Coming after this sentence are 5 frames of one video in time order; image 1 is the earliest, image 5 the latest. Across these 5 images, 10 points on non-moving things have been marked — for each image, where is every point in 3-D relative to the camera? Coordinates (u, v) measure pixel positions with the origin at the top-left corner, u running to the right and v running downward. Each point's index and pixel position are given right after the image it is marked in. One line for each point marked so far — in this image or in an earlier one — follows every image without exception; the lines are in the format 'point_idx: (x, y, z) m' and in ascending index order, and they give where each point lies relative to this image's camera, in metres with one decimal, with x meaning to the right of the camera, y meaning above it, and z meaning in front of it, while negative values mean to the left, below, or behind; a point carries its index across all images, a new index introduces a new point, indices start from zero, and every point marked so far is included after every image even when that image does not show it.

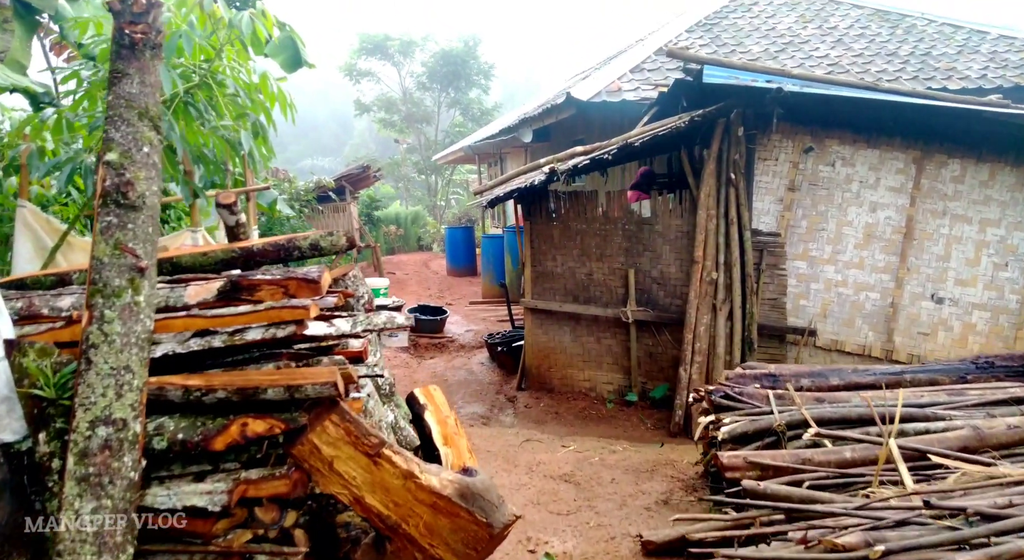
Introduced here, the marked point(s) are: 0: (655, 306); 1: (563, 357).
0: (+1.4, -0.3, +6.2) m
1: (+0.6, -0.9, +6.7) m
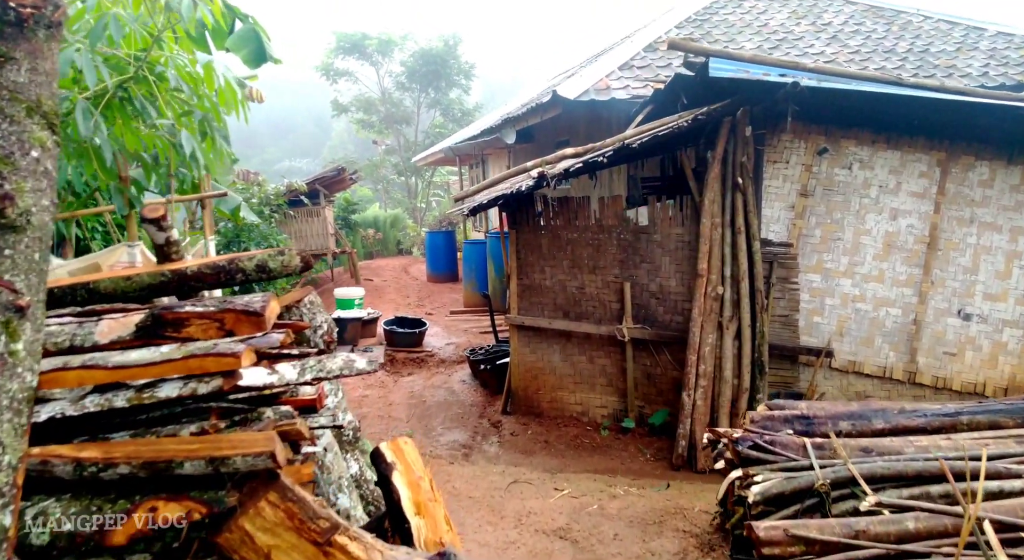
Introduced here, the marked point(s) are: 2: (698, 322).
0: (+1.3, -0.4, +5.6) m
1: (+0.4, -1.0, +6.2) m
2: (+1.6, -0.4, +5.1) m
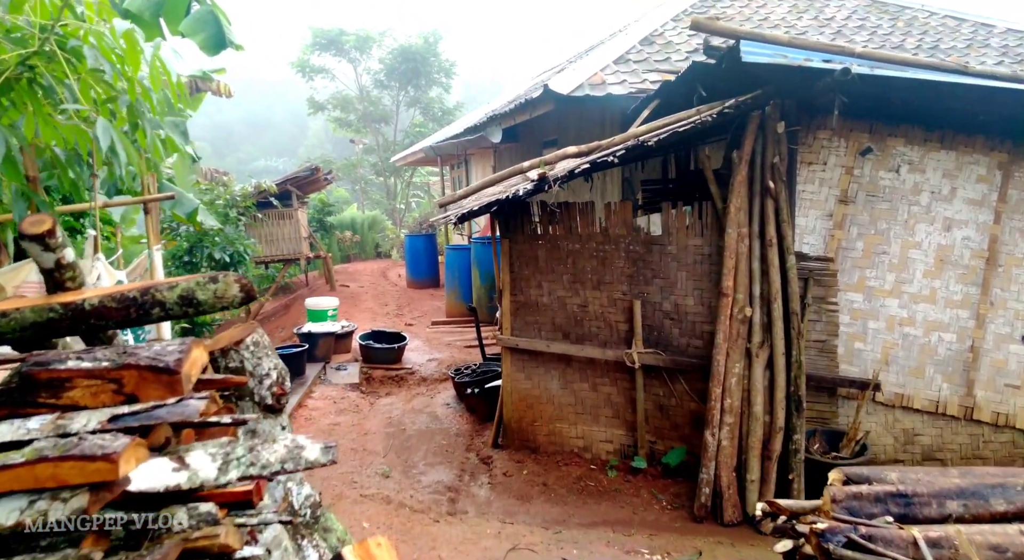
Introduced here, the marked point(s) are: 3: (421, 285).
0: (+1.3, -0.5, +4.9) m
1: (+0.3, -1.2, +5.4) m
2: (+1.5, -0.5, +4.4) m
3: (-2.4, -0.1, +16.3) m
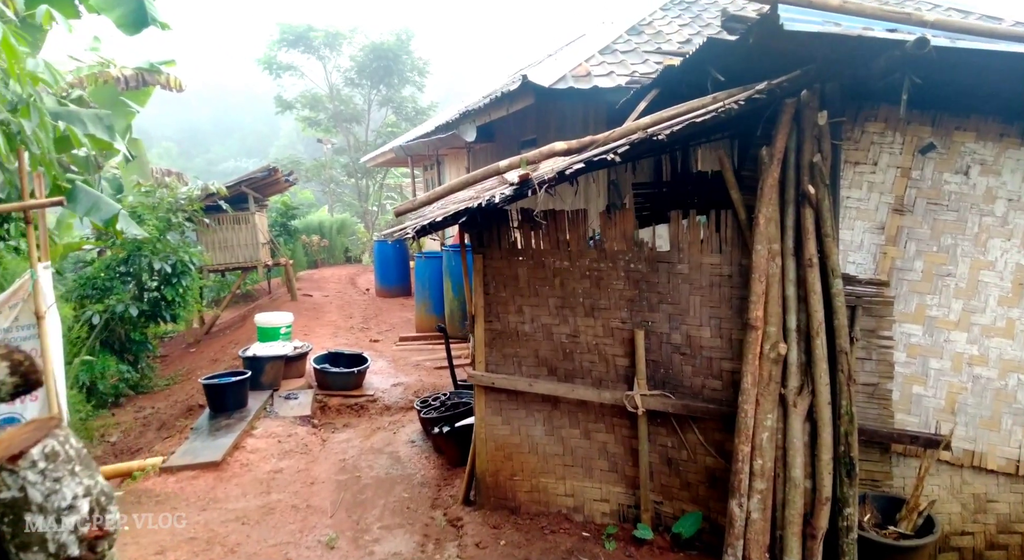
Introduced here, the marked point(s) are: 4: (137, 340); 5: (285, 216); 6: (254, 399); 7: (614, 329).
0: (+1.1, -0.7, +4.0) m
1: (+0.1, -1.3, +4.5) m
2: (+1.4, -0.7, +3.5) m
3: (-3.0, -0.4, +15.2) m
4: (-6.1, -1.0, +9.9) m
5: (-6.9, +1.9, +18.5) m
6: (-3.0, -1.4, +7.1) m
7: (+0.7, -0.3, +4.2) m
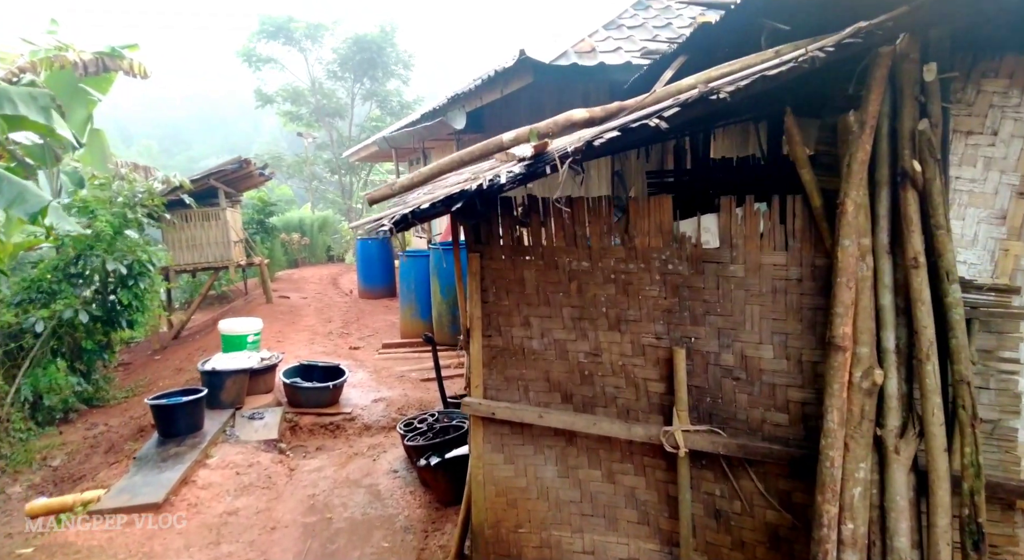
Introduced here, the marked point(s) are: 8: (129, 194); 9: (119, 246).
0: (+1.1, -0.7, +3.1) m
1: (+0.2, -1.4, +3.6) m
2: (+1.4, -0.7, +2.7) m
3: (-3.2, -0.4, +14.3) m
4: (-6.2, -1.0, +8.9) m
5: (-7.2, +1.9, +17.5) m
6: (-3.0, -1.4, +6.1) m
7: (+0.7, -0.4, +3.3) m
8: (-6.1, +1.4, +9.6) m
9: (-5.8, +0.5, +8.9) m
